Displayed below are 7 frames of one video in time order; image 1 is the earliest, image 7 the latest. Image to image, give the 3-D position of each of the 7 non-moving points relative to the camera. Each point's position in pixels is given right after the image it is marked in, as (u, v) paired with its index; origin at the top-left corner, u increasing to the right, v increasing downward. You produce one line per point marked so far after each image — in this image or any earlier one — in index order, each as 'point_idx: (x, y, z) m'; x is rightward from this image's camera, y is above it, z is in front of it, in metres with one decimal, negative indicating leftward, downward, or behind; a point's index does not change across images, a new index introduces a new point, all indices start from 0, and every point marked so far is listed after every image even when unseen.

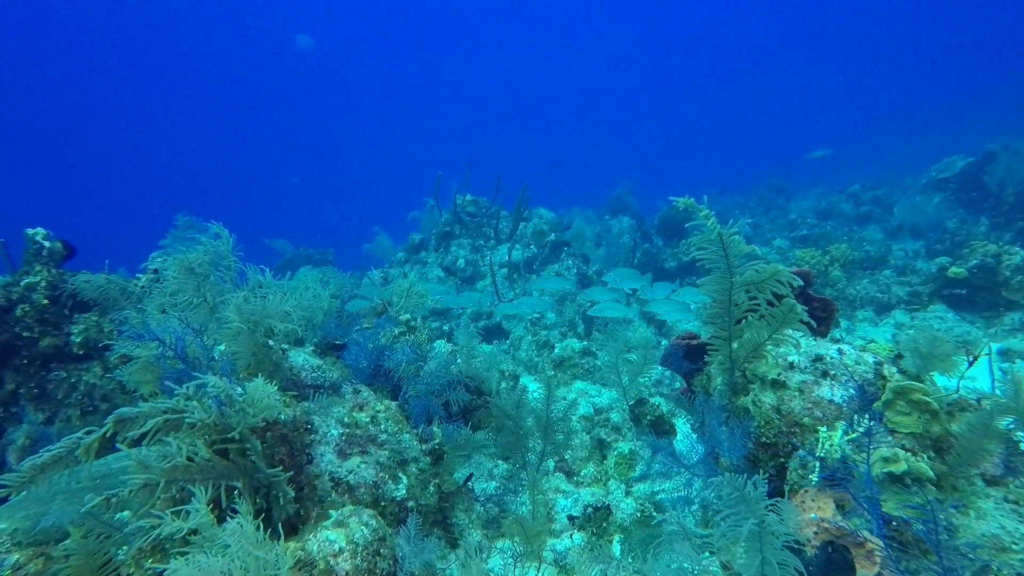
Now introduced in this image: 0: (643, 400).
0: (+1.5, -1.3, +5.8) m
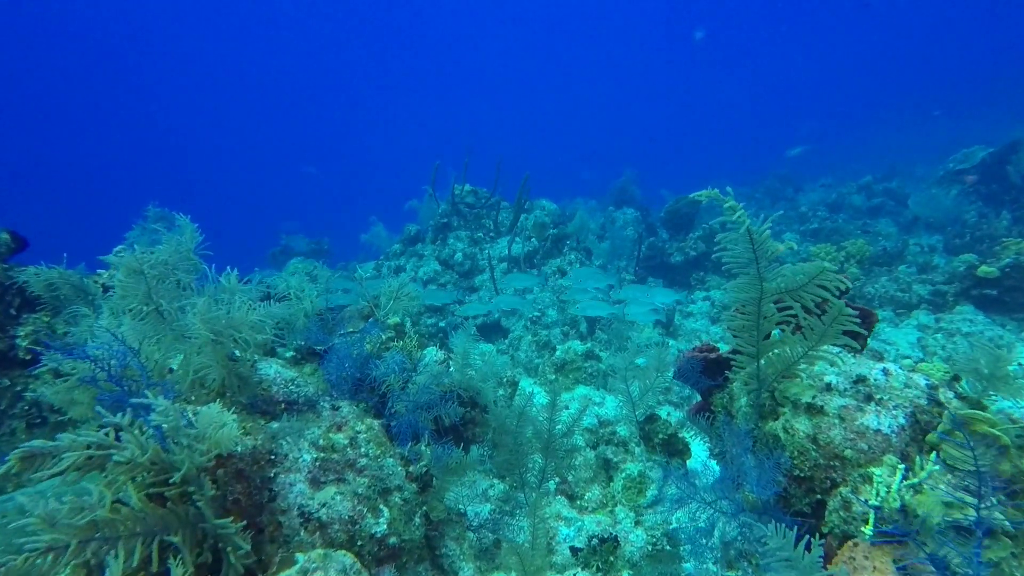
0: (+1.5, -1.3, +5.2) m
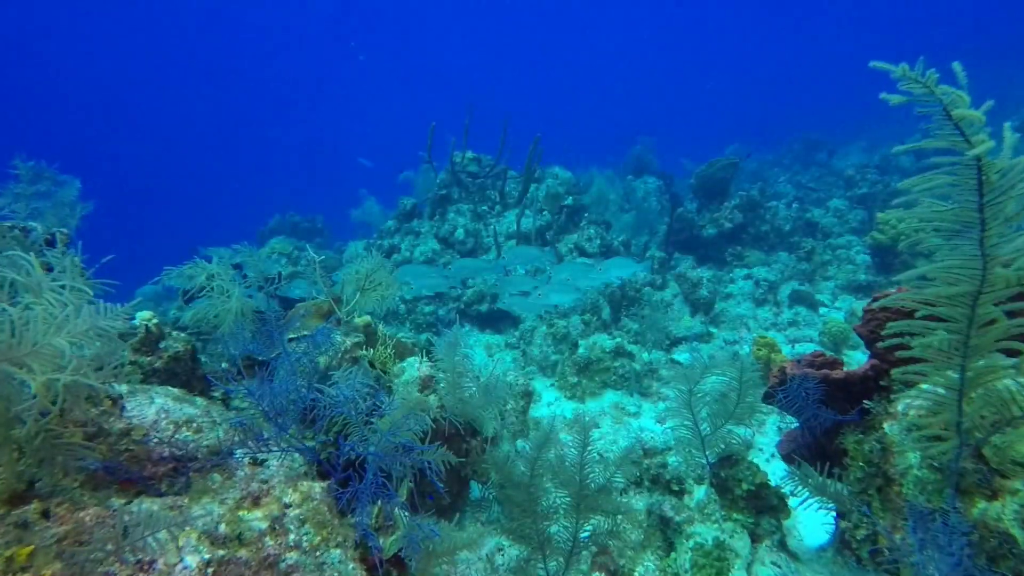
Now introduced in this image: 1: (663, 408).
0: (+1.6, -1.2, +3.6) m
1: (+1.8, -1.5, +6.1) m
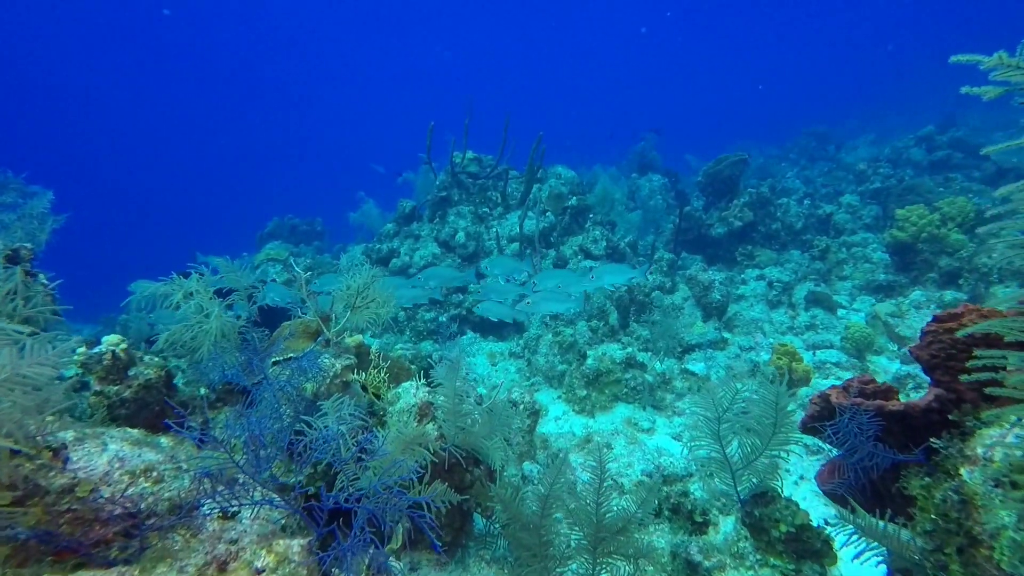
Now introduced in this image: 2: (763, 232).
0: (+1.6, -1.3, +3.2) m
1: (+1.9, -1.6, +5.7) m
2: (+5.8, +1.3, +11.6) m
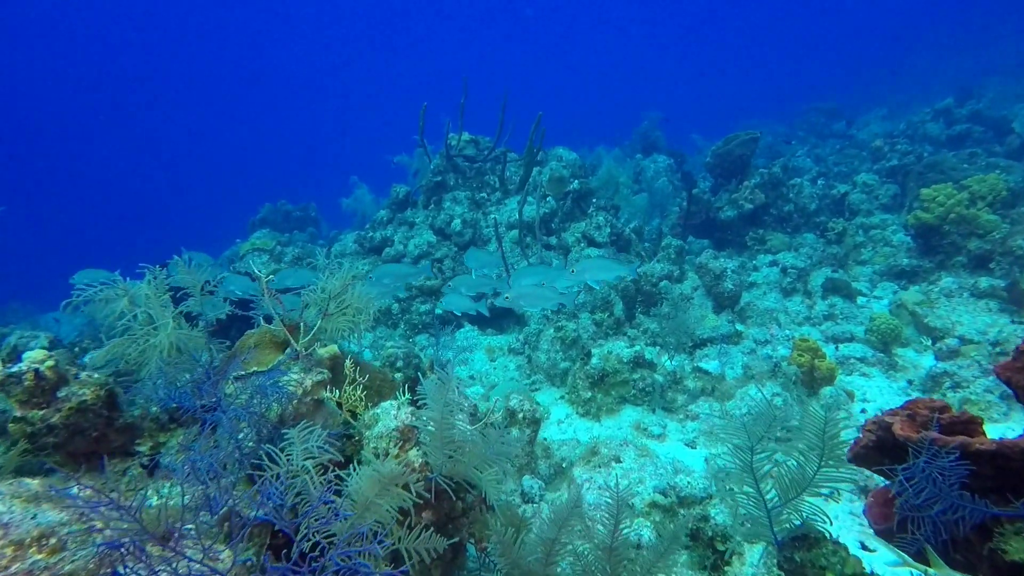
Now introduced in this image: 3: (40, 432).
0: (+1.6, -1.3, +2.7) m
1: (+1.9, -1.5, +5.3) m
2: (+5.8, +1.6, +11.0) m
3: (-2.7, -0.9, +2.9) m
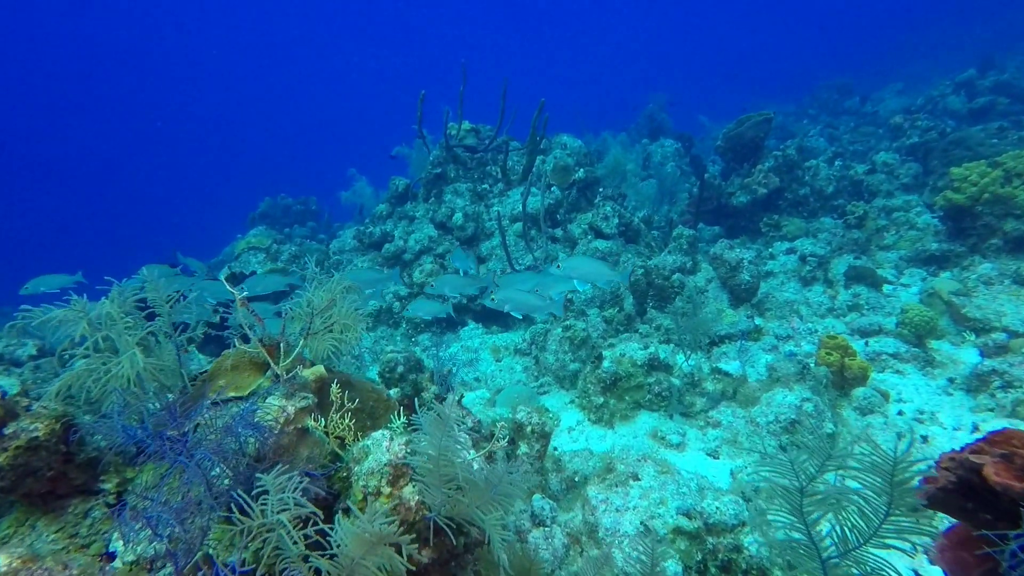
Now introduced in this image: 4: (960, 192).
0: (+1.7, -1.4, +2.4) m
1: (+2.0, -1.5, +4.9) m
2: (+5.8, +1.9, +10.5) m
3: (-2.7, -1.0, +2.6) m
4: (+7.0, +1.5, +7.9) m
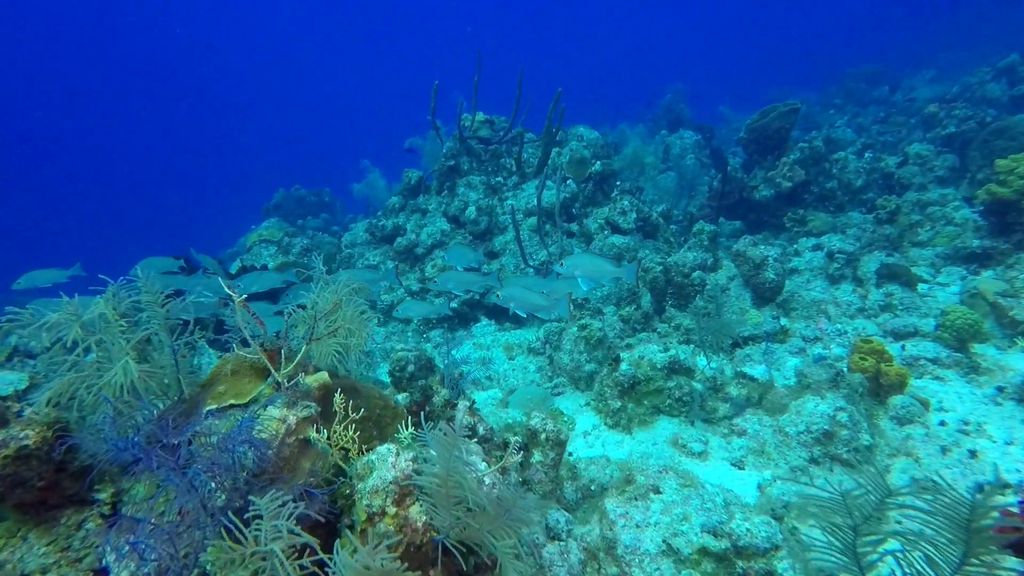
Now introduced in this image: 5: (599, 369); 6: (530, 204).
0: (+1.7, -1.4, +2.1) m
1: (+2.1, -1.5, +4.6) m
2: (+6.1, +1.9, +10.1) m
3: (-2.6, -1.0, +2.4) m
4: (+7.2, +1.5, +7.4) m
5: (+1.0, -1.0, +5.9) m
6: (+0.3, +1.6, +9.5) m
